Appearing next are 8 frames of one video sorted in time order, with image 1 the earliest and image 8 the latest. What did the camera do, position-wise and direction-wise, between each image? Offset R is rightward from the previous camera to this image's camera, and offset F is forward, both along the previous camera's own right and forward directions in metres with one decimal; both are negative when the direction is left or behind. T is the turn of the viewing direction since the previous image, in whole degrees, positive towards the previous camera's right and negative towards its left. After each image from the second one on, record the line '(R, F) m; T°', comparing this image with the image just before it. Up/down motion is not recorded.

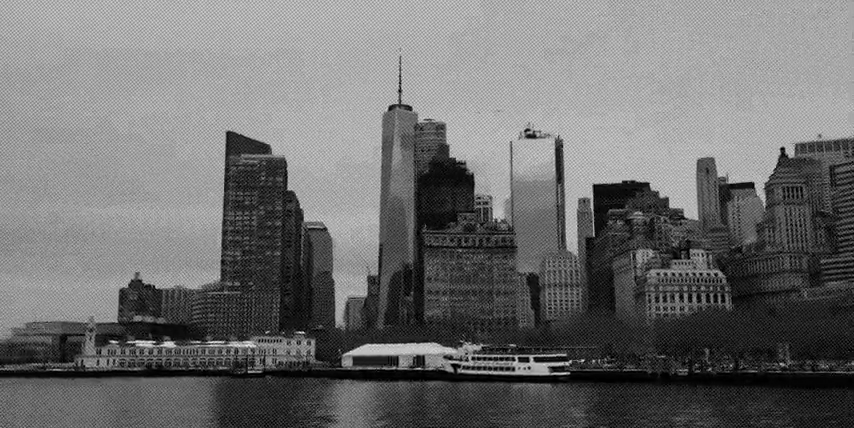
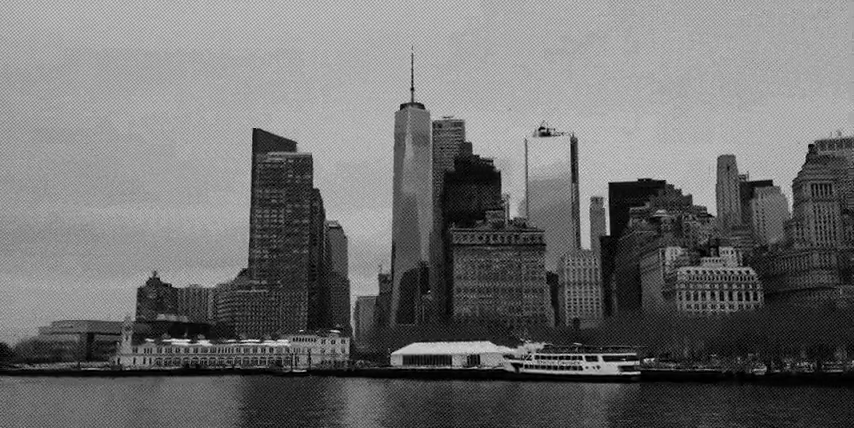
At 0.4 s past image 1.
(-4.8, +3.0) m; -1°
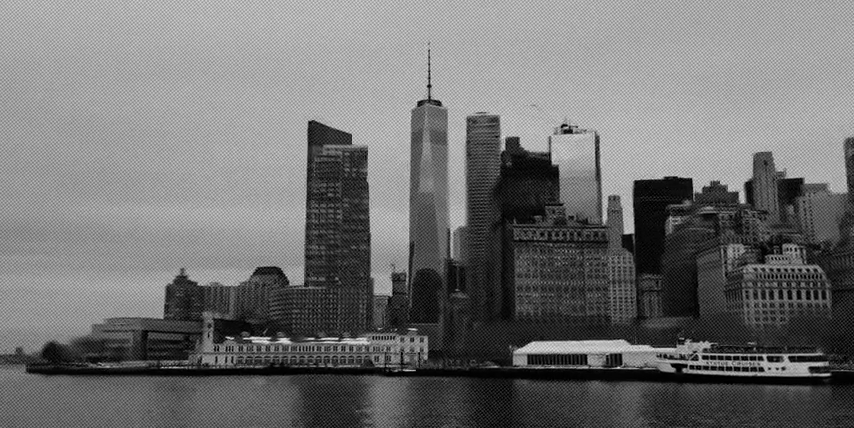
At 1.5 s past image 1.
(-14.3, +8.7) m; -1°
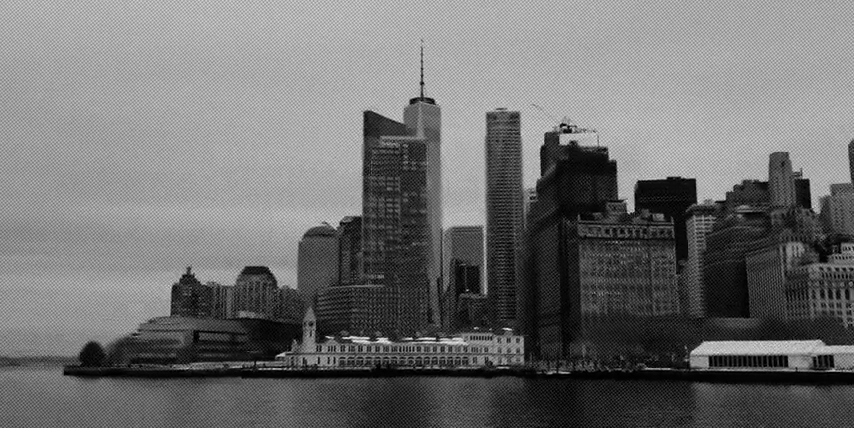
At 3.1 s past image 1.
(-17.6, +12.7) m; 0°
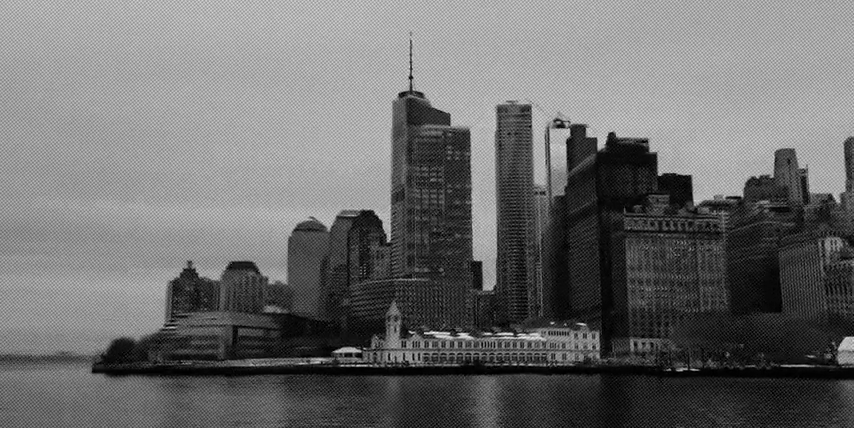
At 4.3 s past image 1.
(-12.2, +8.7) m; 0°
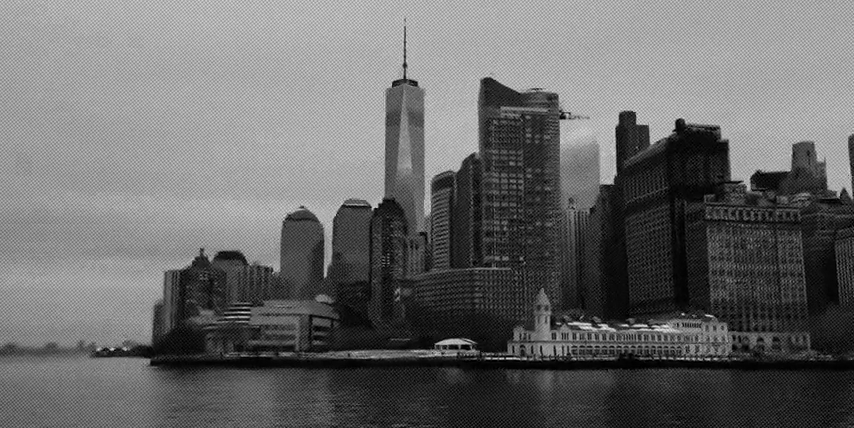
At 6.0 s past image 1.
(-17.7, +9.7) m; -1°
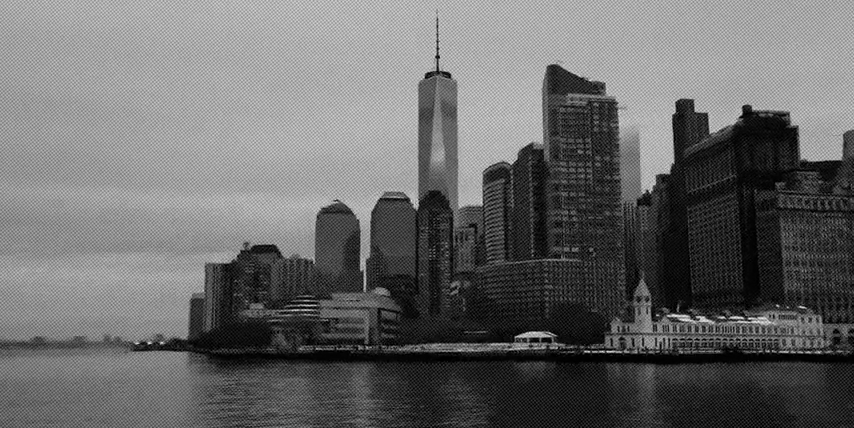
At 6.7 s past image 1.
(-8.0, +3.8) m; -2°
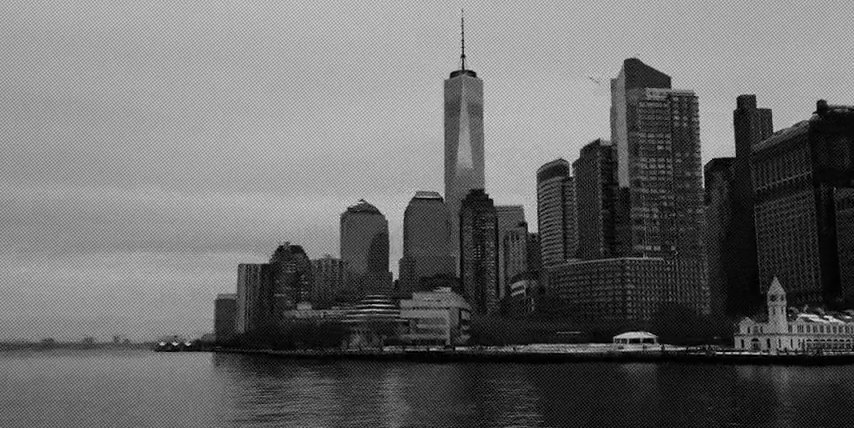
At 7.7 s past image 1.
(-12.3, +4.2) m; -2°
